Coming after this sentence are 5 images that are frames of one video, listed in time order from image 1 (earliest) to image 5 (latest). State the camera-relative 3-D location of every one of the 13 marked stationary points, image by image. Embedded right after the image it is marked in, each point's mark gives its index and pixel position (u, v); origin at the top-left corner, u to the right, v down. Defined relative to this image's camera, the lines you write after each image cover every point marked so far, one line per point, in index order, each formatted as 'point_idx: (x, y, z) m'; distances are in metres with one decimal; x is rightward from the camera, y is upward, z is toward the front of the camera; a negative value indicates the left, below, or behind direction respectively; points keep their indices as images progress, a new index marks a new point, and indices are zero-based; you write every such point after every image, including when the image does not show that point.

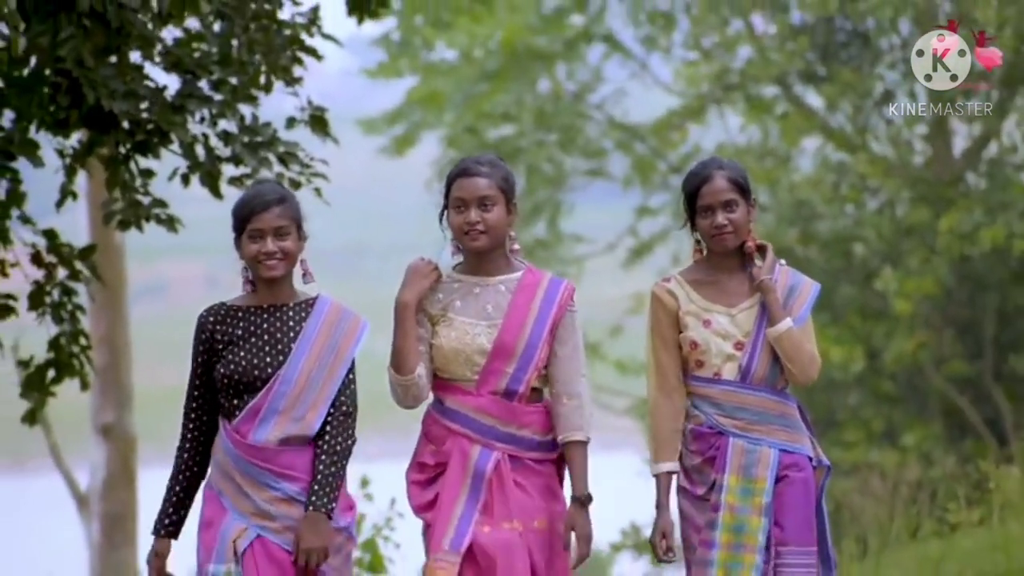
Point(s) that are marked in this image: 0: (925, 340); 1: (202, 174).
0: (+1.7, -0.2, +6.2) m
1: (-1.1, +0.4, +5.0) m
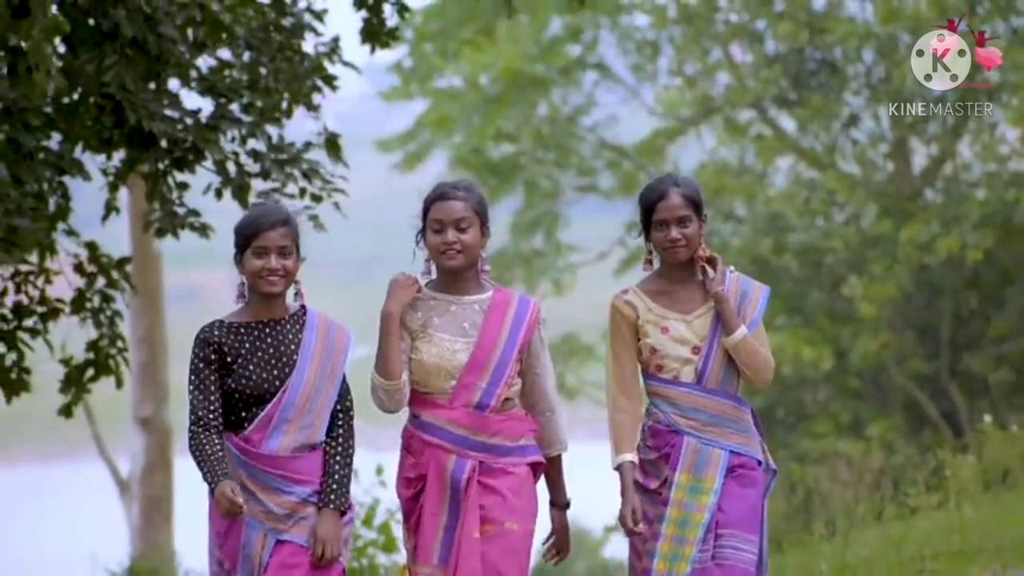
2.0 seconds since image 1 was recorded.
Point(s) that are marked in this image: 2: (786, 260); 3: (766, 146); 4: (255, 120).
0: (+1.7, -0.2, +6.8) m
1: (-1.1, +0.4, +5.6) m
2: (+1.3, +0.1, +6.8) m
3: (+1.2, +0.6, +6.7) m
4: (-1.0, +0.7, +5.6) m
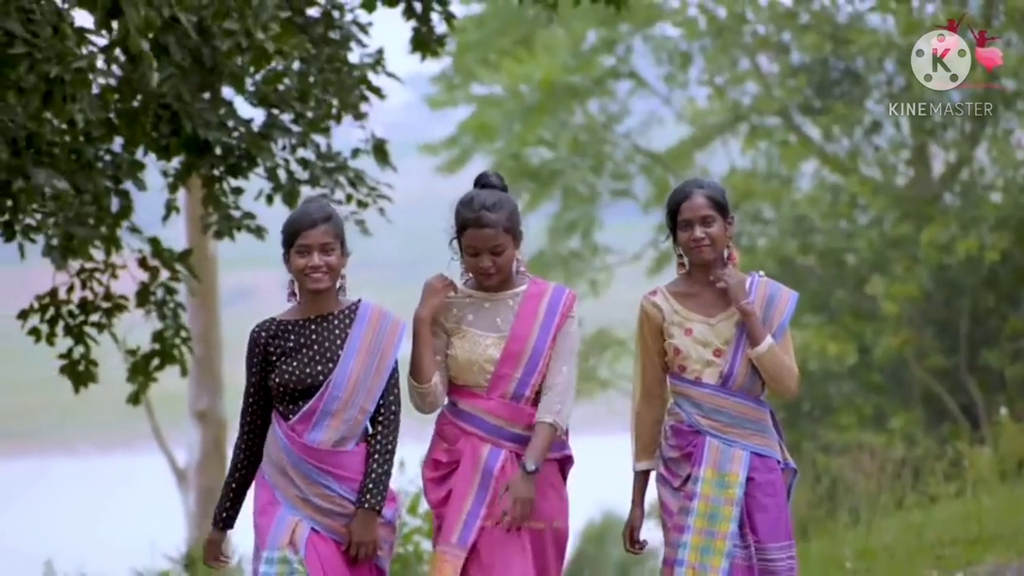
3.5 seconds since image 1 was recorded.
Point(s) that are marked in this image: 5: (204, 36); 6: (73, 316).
0: (+1.9, -0.2, +7.0) m
1: (-0.9, +0.4, +5.9) m
2: (+1.4, +0.1, +7.1) m
3: (+1.3, +0.7, +7.0) m
4: (-0.9, +0.7, +5.9) m
5: (-1.1, +0.9, +5.2) m
6: (-1.8, -0.1, +6.0) m
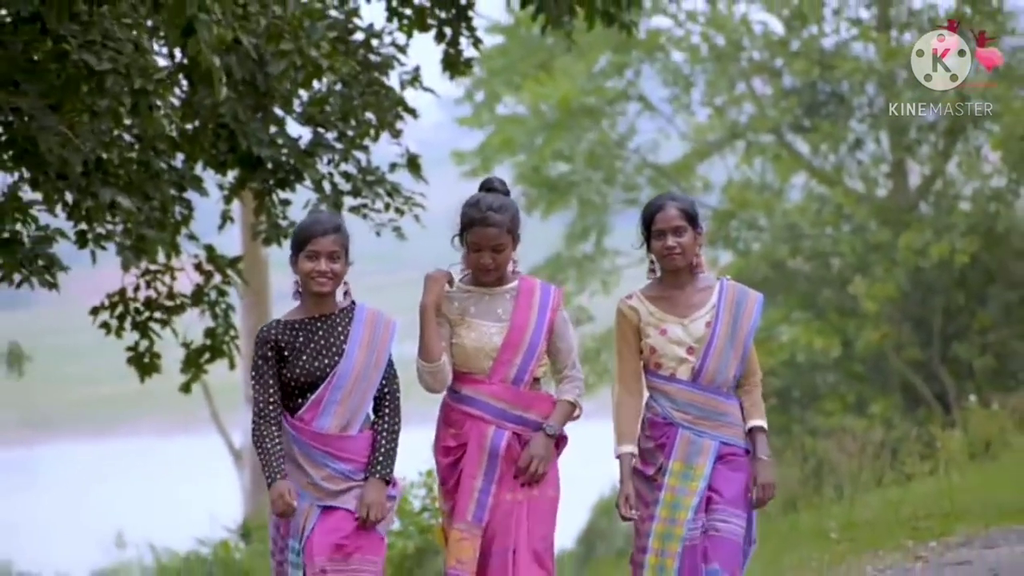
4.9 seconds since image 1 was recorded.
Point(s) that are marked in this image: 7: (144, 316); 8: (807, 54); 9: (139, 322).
0: (+2.0, -0.2, +7.8) m
1: (-0.8, +0.4, +6.7) m
2: (+1.5, +0.1, +7.8) m
3: (+1.4, +0.7, +7.8) m
4: (-0.8, +0.6, +6.7) m
5: (-1.0, +0.9, +6.0) m
6: (-1.7, -0.1, +6.7) m
7: (-1.7, -0.1, +6.7) m
8: (+1.5, +1.2, +7.7) m
9: (-1.7, -0.2, +6.7) m
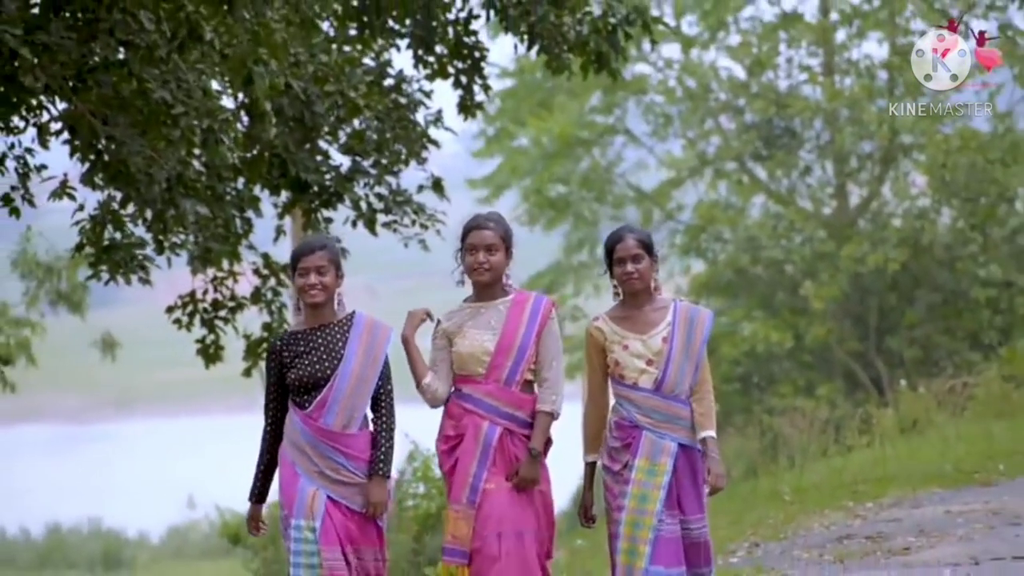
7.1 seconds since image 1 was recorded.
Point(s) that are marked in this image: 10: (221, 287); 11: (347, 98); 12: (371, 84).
0: (+2.1, -0.2, +9.2) m
1: (-0.8, +0.4, +8.1) m
2: (+1.6, +0.1, +9.2) m
3: (+1.5, +0.6, +9.2) m
4: (-0.7, +0.6, +8.1) m
5: (-1.0, +0.9, +7.4) m
6: (-1.7, -0.1, +8.2) m
7: (-1.6, -0.2, +8.2) m
8: (+1.6, +1.2, +9.1) m
9: (-1.6, -0.2, +8.2) m
10: (-1.6, 0.0, +8.3) m
11: (-0.8, +0.9, +7.5) m
12: (-0.8, +1.1, +8.0) m
